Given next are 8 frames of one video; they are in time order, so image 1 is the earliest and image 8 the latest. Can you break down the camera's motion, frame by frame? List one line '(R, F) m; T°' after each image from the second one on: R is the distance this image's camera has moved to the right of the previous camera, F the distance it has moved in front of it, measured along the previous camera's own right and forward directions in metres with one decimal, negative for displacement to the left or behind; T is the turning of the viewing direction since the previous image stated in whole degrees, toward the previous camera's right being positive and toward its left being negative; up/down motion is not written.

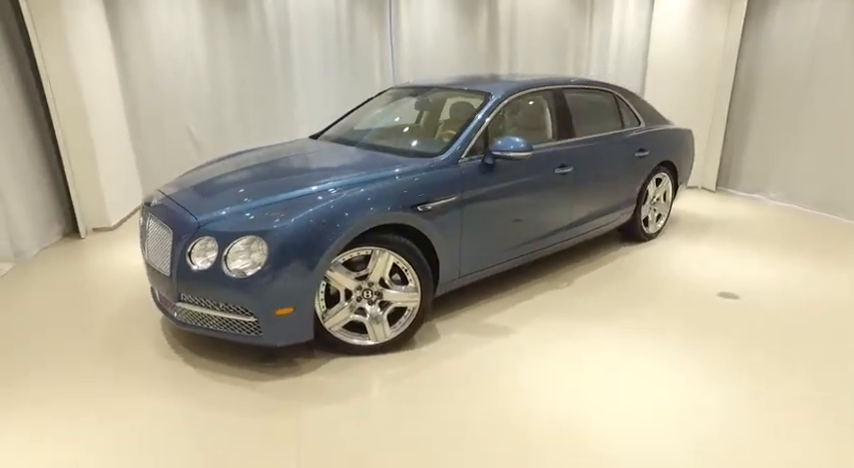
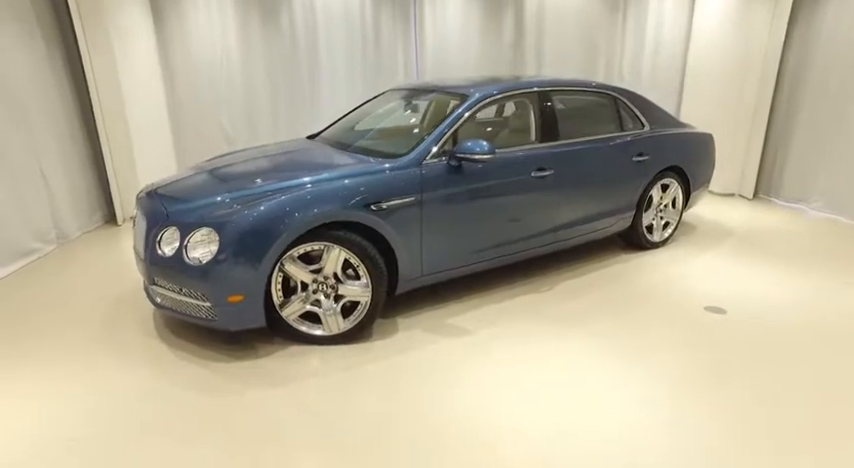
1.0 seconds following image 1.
(+0.5, 0.0) m; -8°
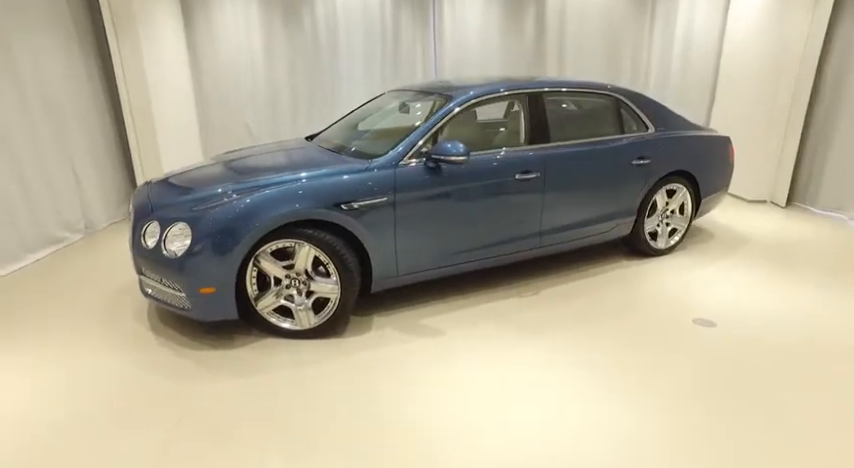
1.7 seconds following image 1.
(+0.4, 0.0) m; -6°
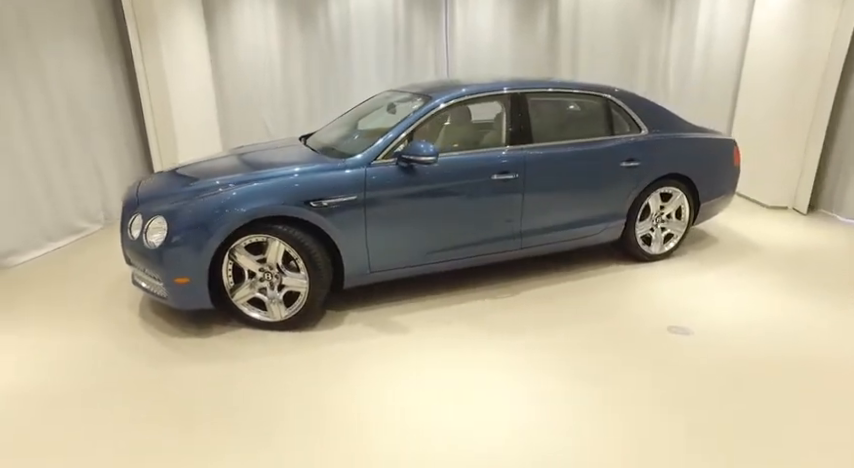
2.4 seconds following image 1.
(+0.4, 0.0) m; -5°
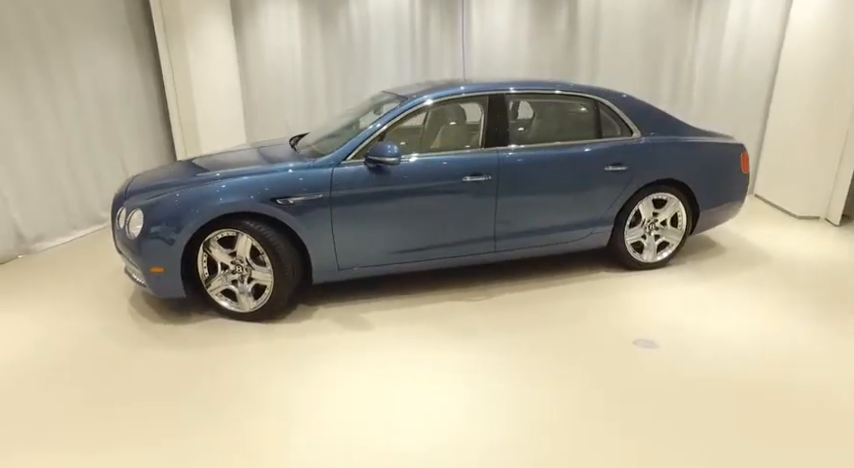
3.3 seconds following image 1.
(+0.5, 0.0) m; -6°
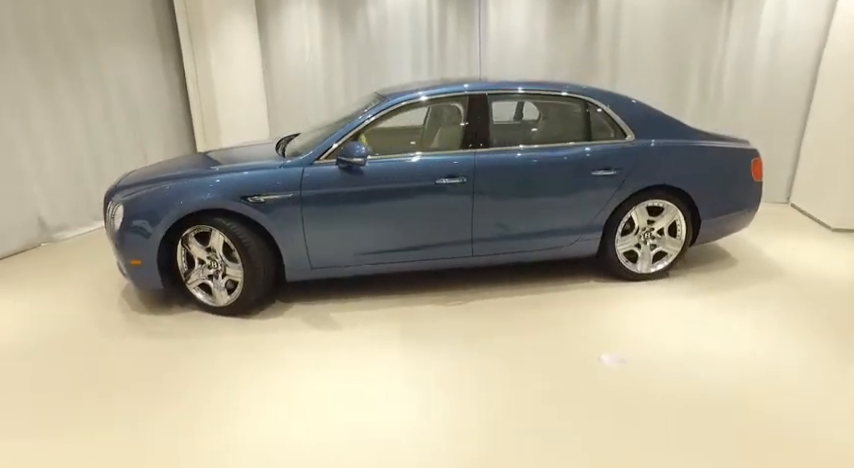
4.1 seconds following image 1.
(+0.4, +0.1) m; -6°
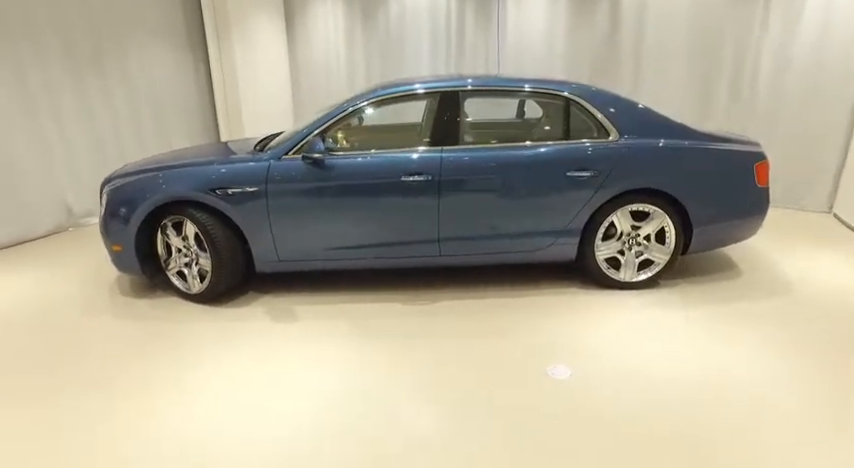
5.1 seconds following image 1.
(+0.5, +0.1) m; -7°
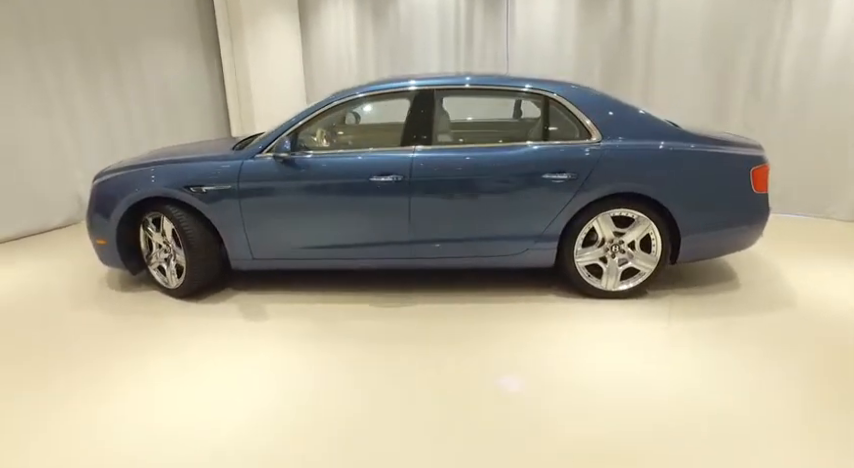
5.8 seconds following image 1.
(+0.4, +0.1) m; -4°
